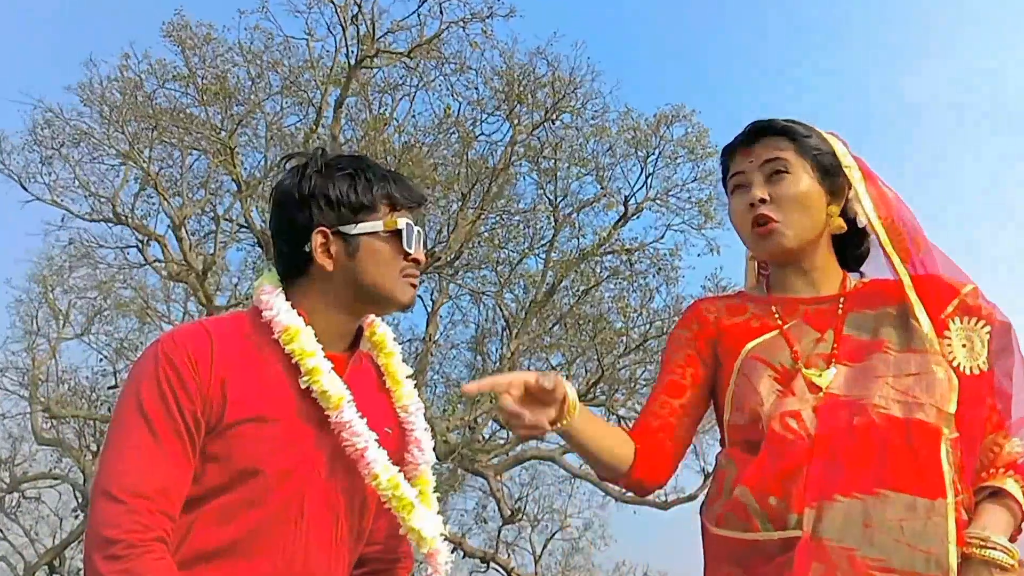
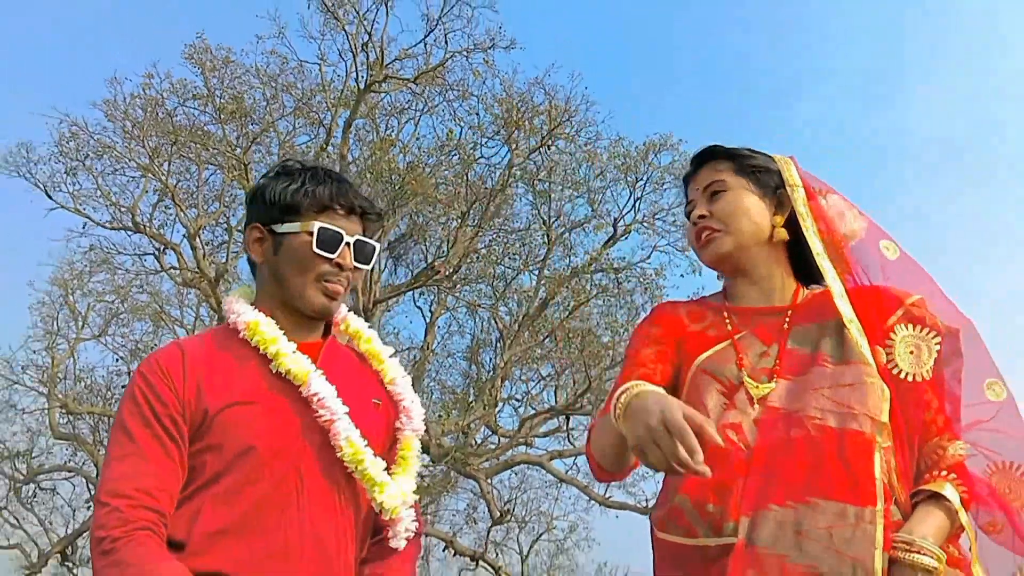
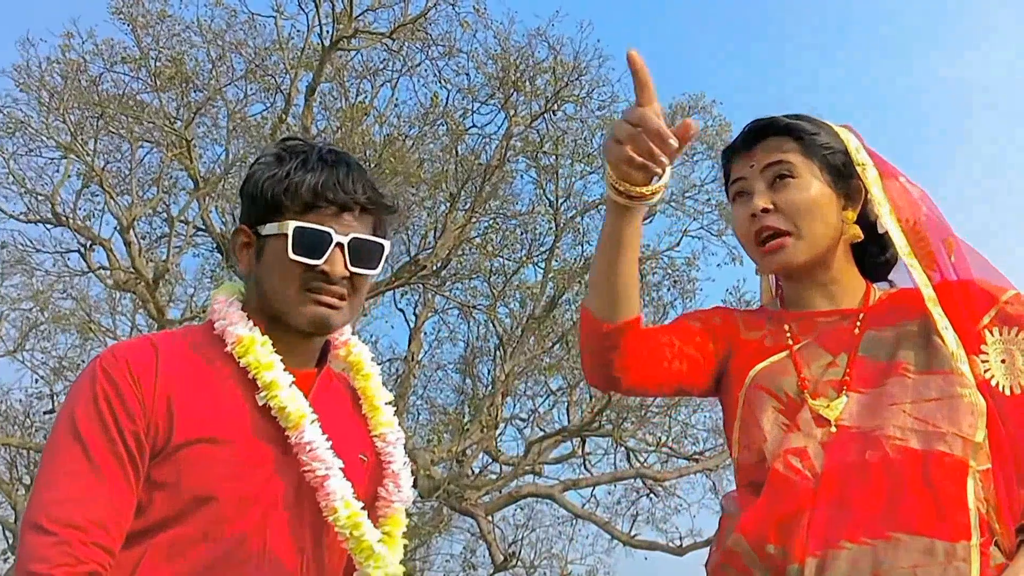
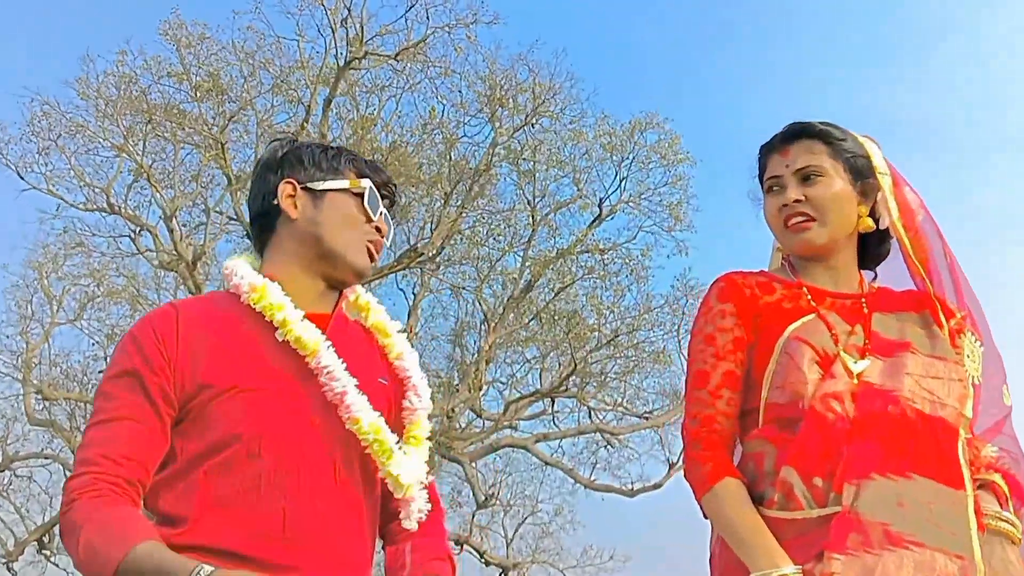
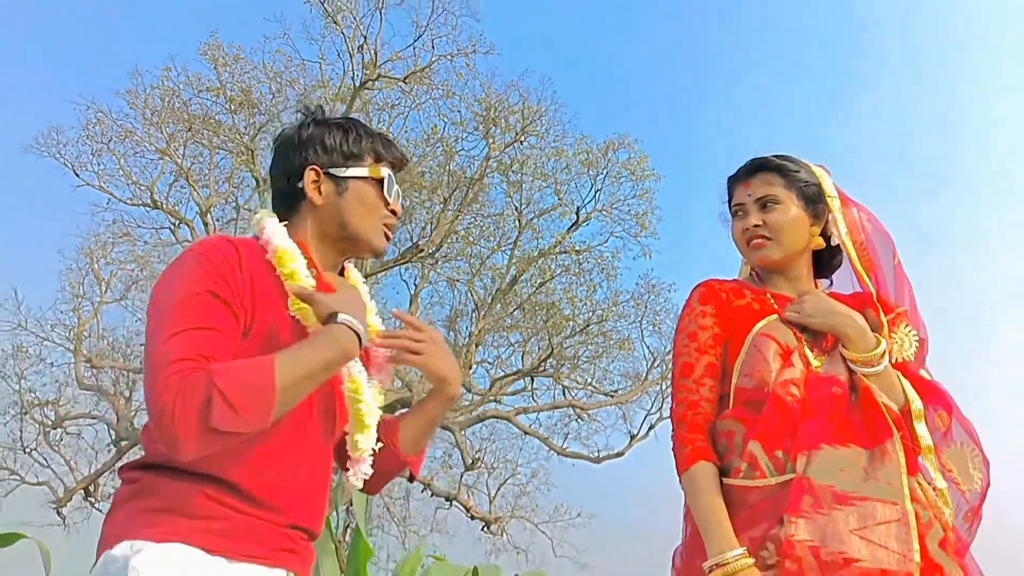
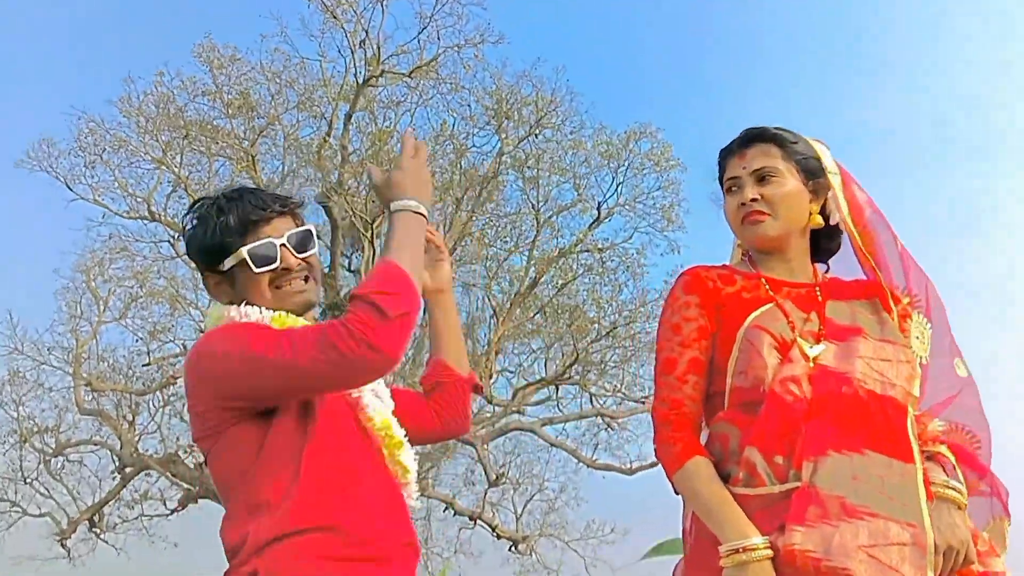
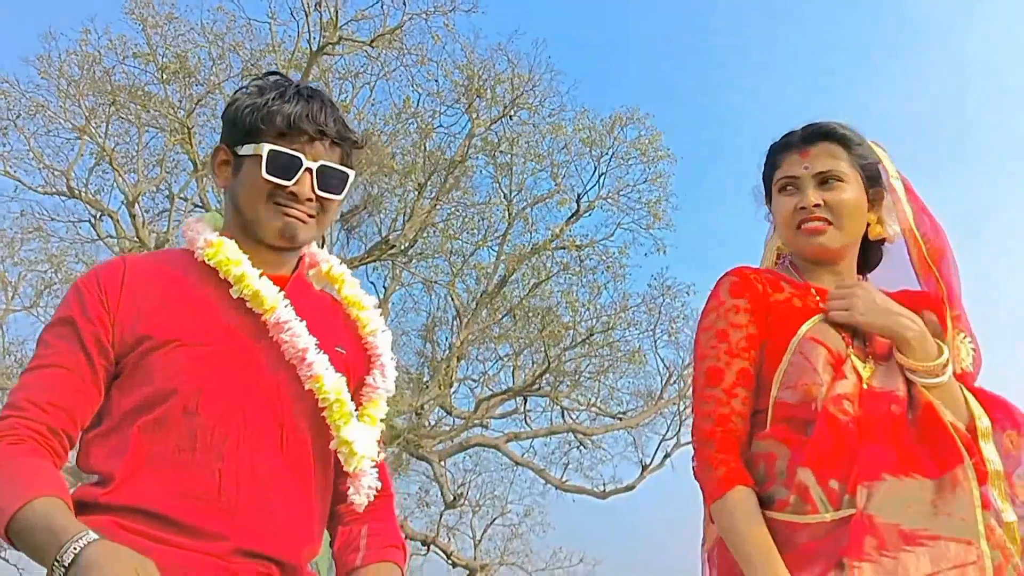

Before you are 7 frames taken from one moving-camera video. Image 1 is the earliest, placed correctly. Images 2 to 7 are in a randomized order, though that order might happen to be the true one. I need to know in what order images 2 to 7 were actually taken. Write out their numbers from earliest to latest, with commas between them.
3, 2, 6, 4, 7, 5
